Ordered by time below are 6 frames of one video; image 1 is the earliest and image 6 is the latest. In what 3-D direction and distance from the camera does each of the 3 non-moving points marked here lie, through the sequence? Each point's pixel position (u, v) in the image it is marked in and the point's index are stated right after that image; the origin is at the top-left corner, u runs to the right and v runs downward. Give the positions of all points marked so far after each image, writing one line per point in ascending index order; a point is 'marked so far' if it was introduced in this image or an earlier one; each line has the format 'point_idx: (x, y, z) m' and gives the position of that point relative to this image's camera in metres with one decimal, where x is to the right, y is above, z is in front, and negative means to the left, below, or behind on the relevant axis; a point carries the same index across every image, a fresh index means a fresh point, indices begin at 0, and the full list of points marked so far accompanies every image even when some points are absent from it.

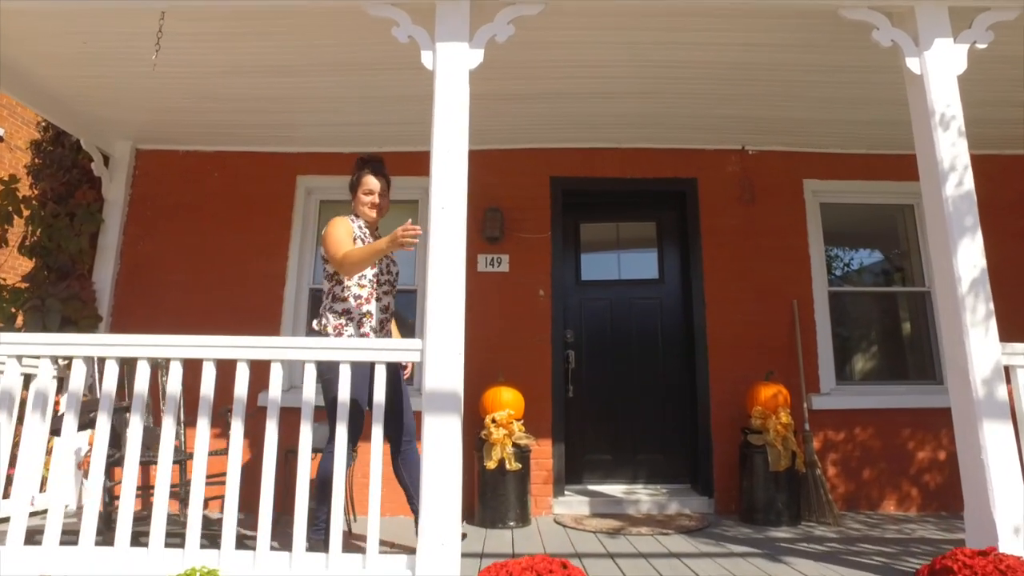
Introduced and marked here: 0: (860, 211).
0: (+2.6, +0.6, +4.8) m
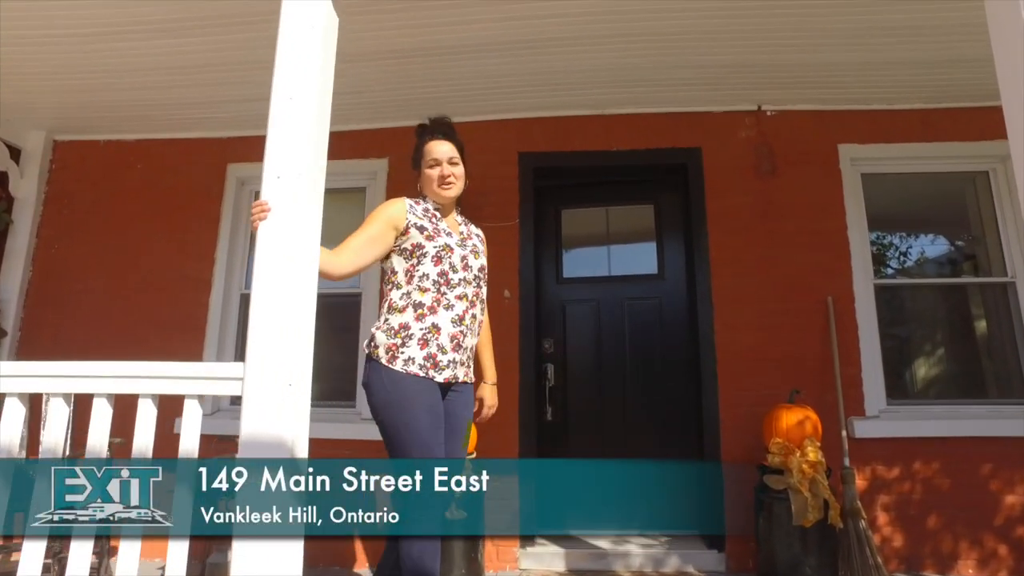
0: (+2.4, +0.6, +3.8) m
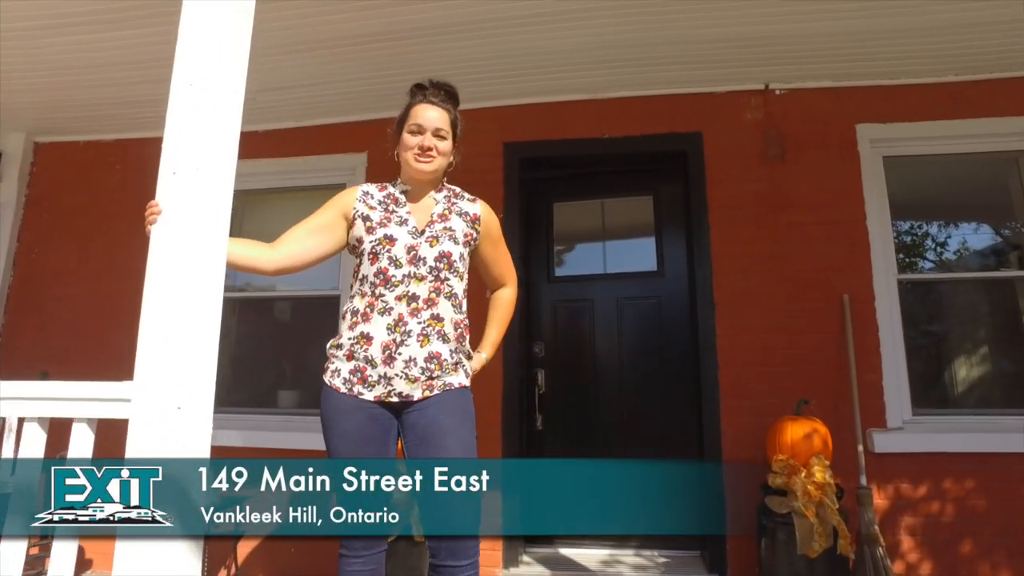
0: (+2.3, +0.6, +3.4) m
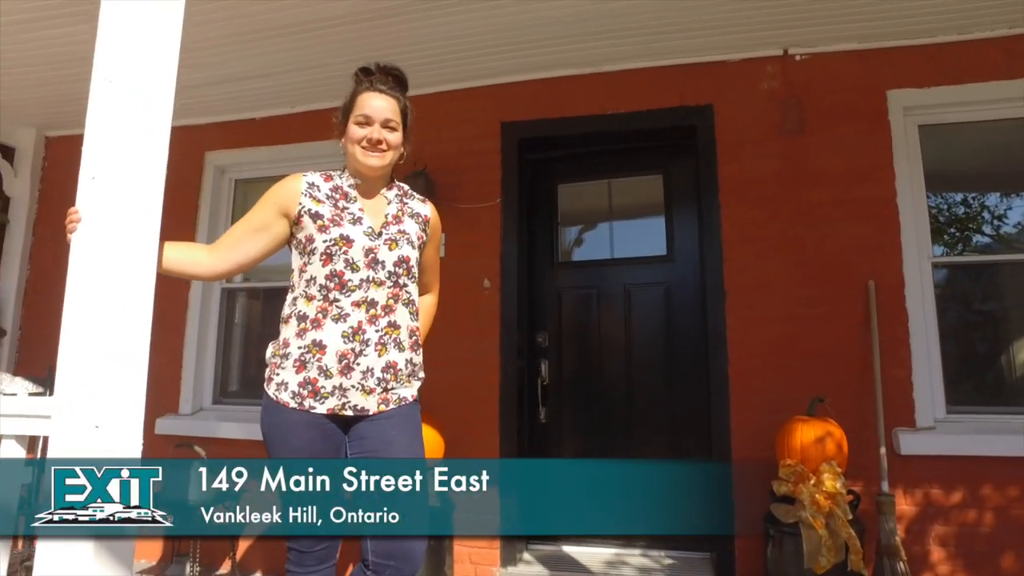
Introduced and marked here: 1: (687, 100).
0: (+2.3, +0.7, +3.0) m
1: (+0.9, +0.9, +3.2) m
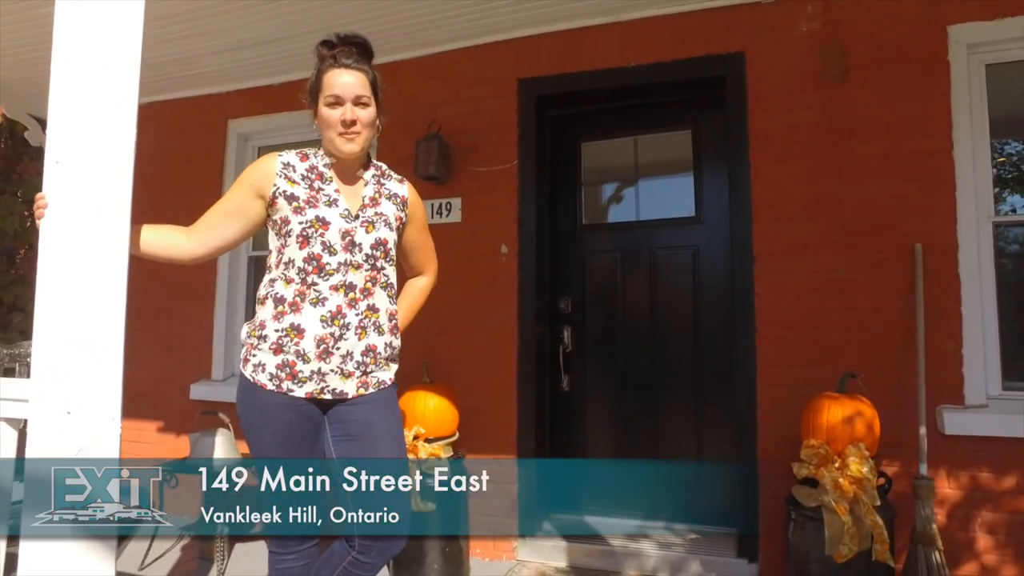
0: (+2.3, +0.9, +2.6) m
1: (+0.9, +1.1, +2.9) m
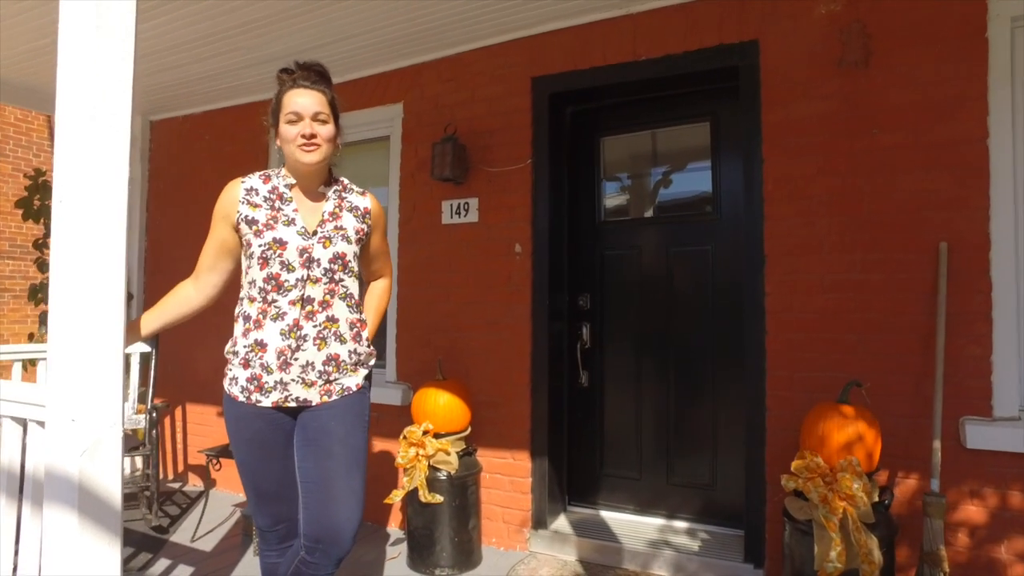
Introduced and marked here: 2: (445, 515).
0: (+2.3, +0.9, +2.3) m
1: (+0.9, +1.1, +2.8) m
2: (-0.3, -1.0, +2.8) m
